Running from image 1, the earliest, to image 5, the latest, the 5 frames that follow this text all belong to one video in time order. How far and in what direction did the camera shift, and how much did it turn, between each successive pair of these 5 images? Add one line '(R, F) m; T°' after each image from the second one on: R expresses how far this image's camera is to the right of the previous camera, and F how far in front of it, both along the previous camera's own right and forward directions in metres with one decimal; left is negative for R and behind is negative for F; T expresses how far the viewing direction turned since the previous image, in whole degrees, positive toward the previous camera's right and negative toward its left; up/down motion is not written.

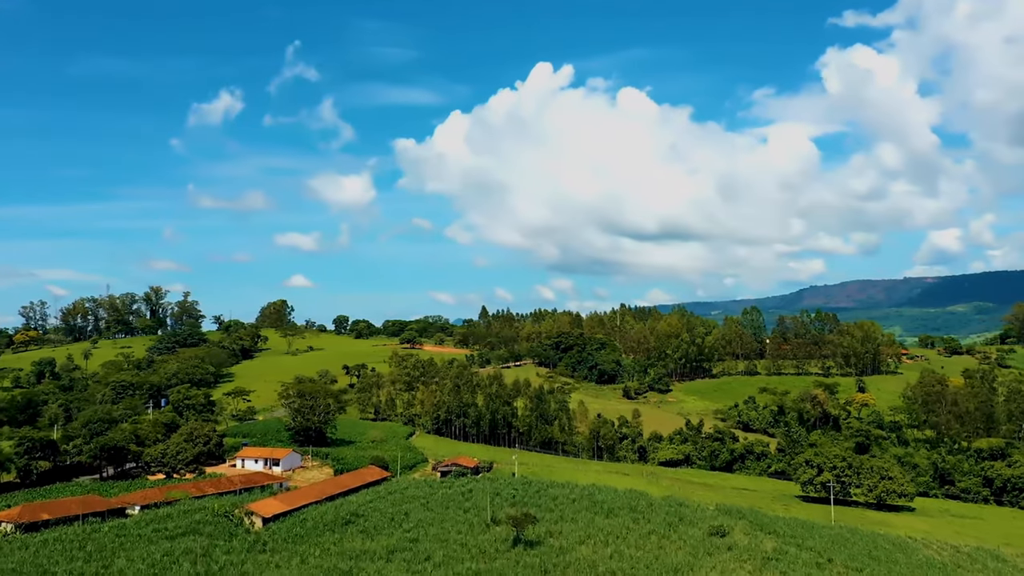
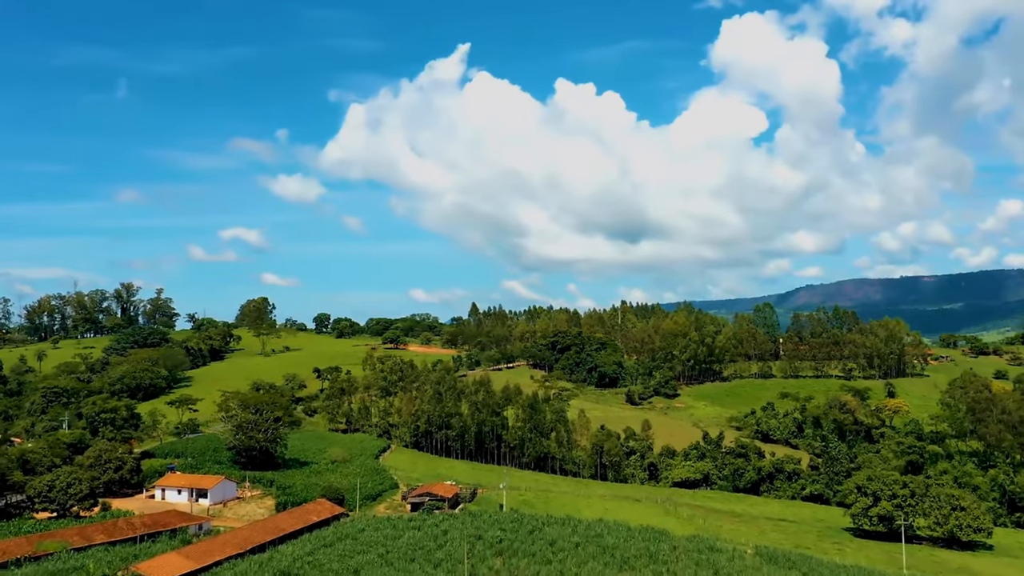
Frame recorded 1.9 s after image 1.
(+0.8, +14.4) m; 0°
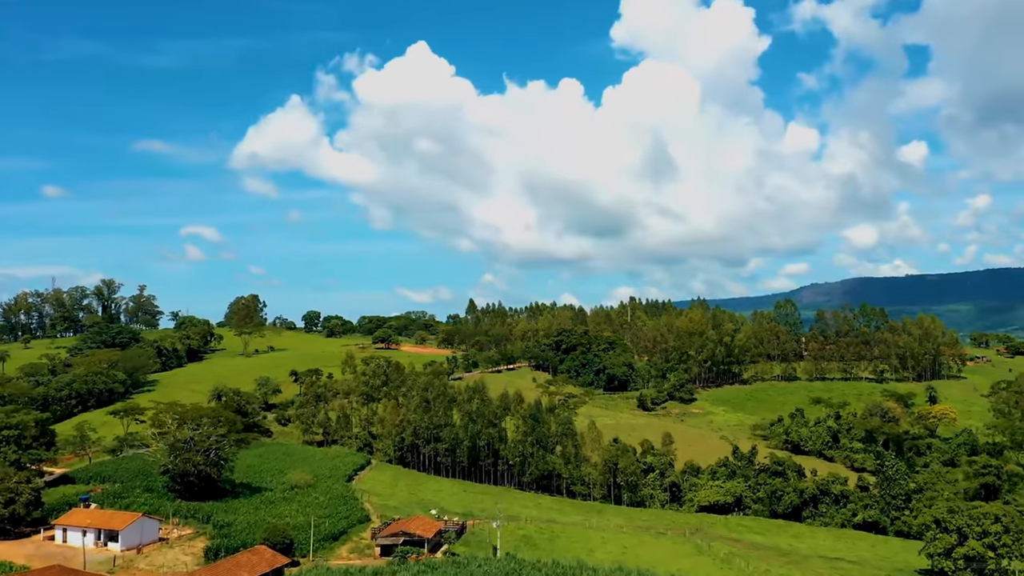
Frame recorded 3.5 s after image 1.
(+0.5, +12.6) m; 0°
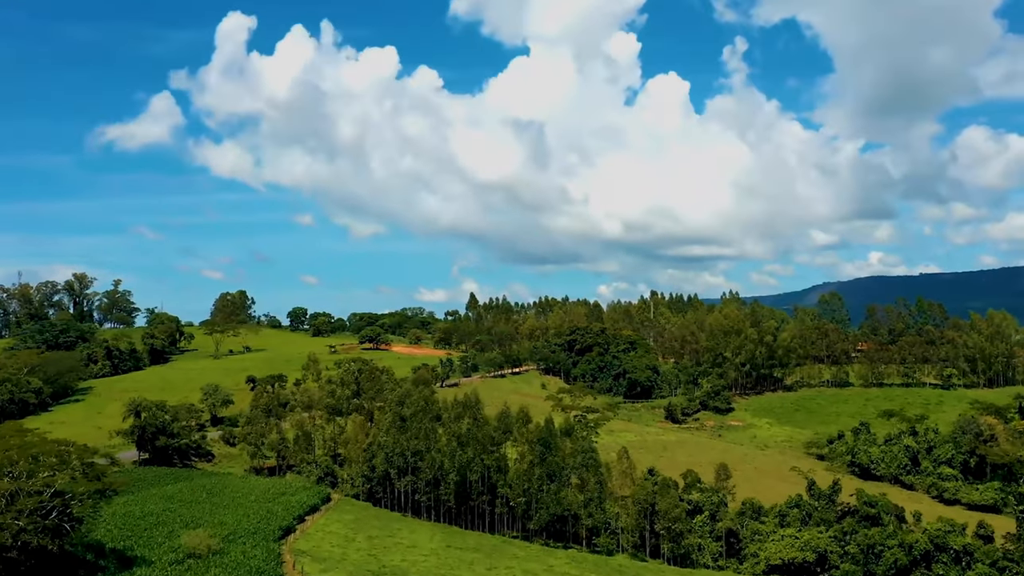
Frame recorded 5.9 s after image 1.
(+0.6, +19.3) m; -1°
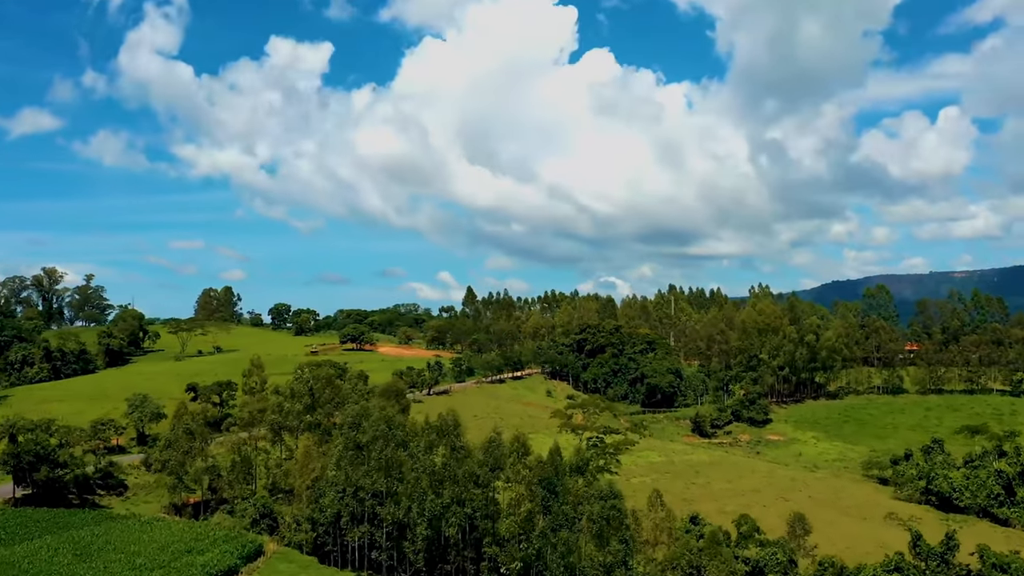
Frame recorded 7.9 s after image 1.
(+0.9, +16.1) m; -1°
